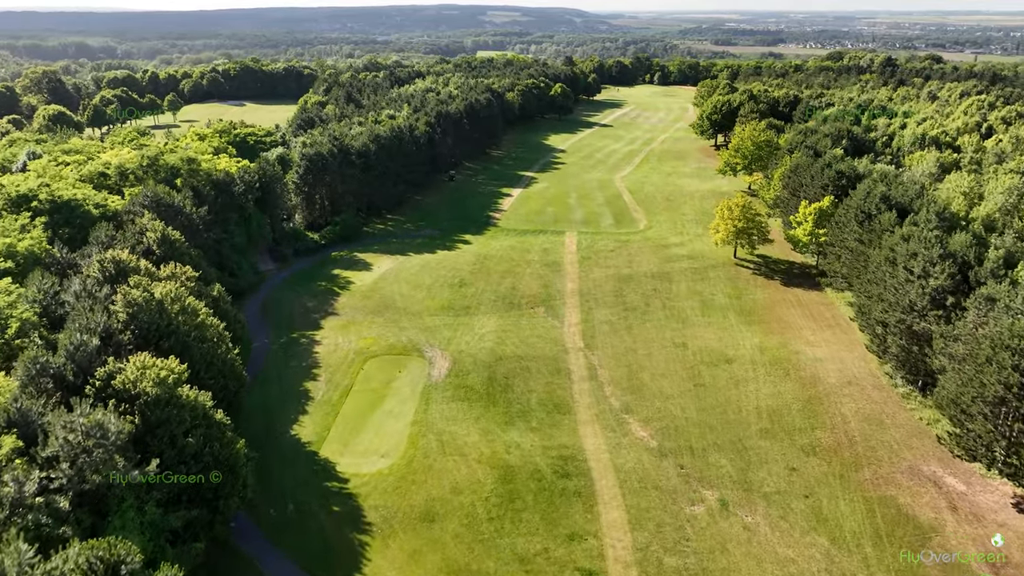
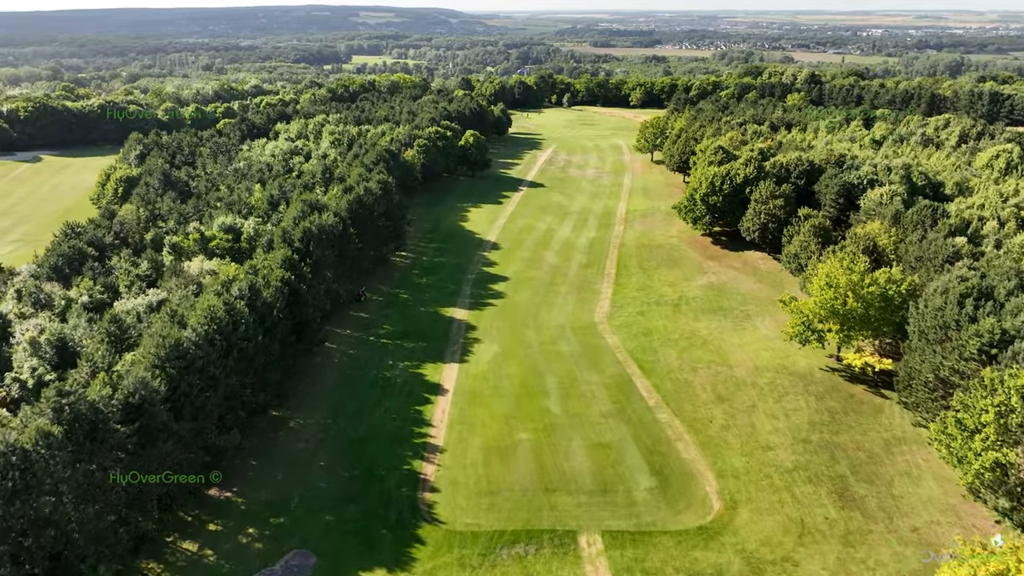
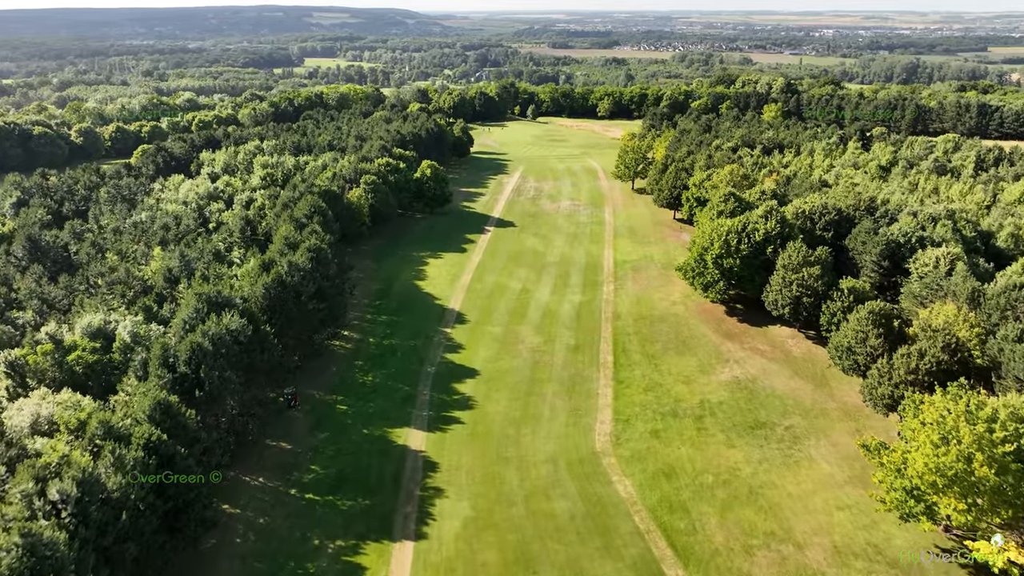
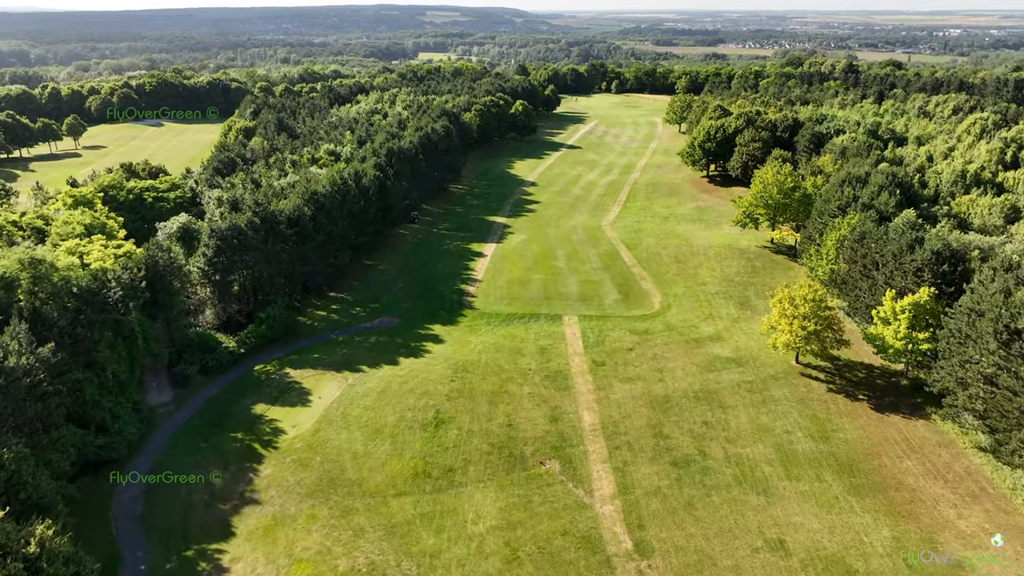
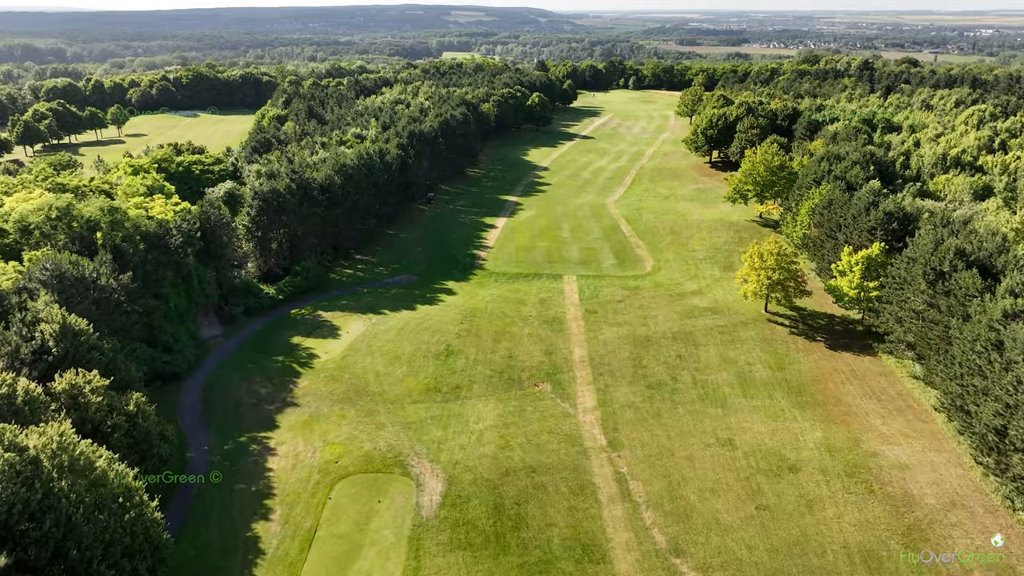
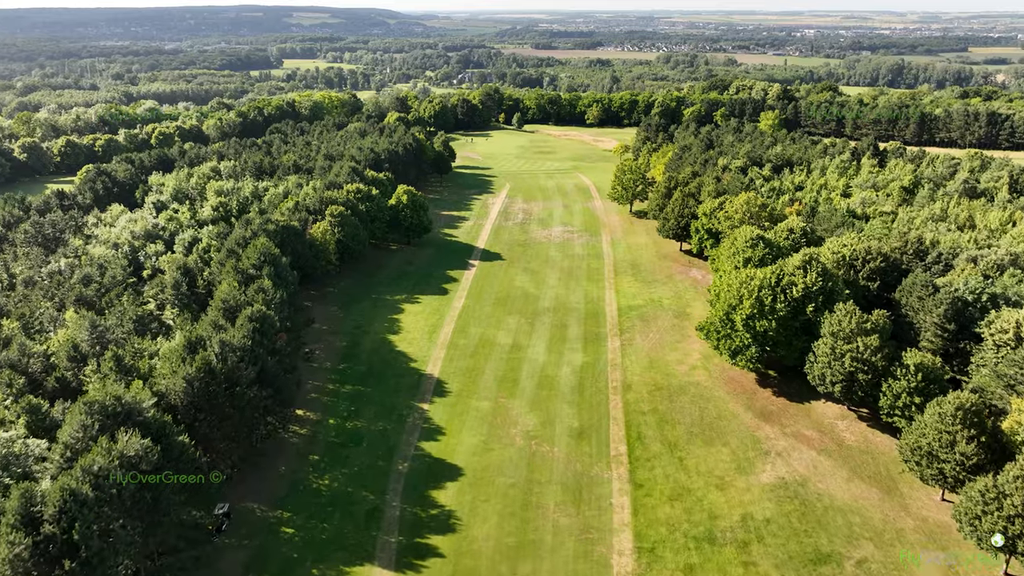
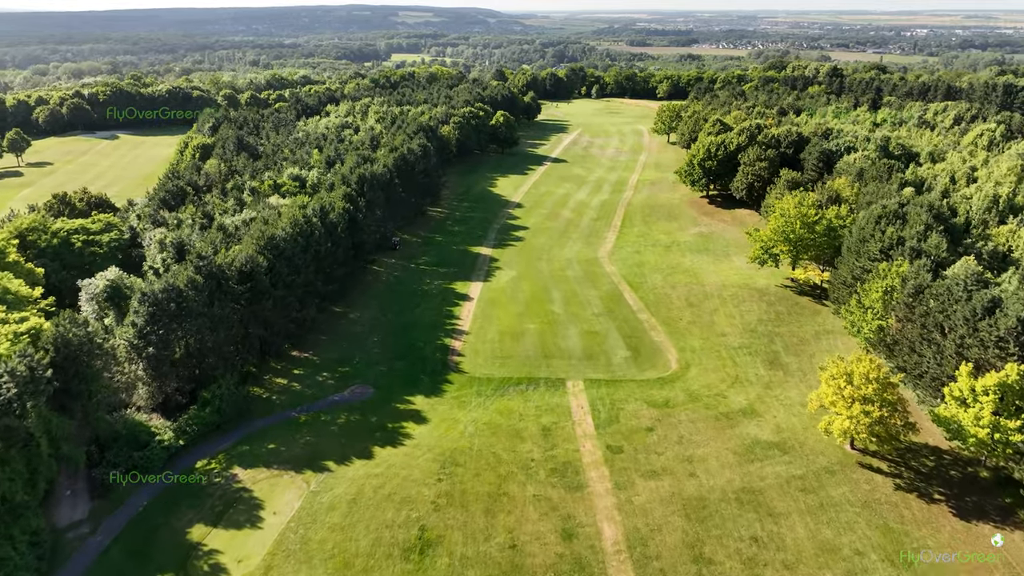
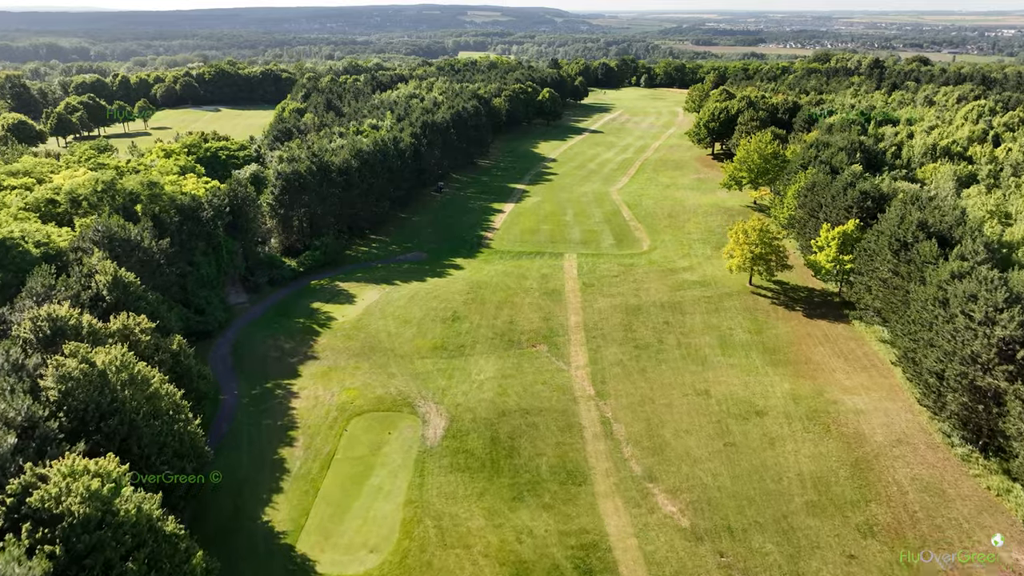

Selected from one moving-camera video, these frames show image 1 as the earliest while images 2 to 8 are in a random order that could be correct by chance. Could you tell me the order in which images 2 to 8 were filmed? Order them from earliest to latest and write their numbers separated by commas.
8, 5, 4, 7, 2, 3, 6
